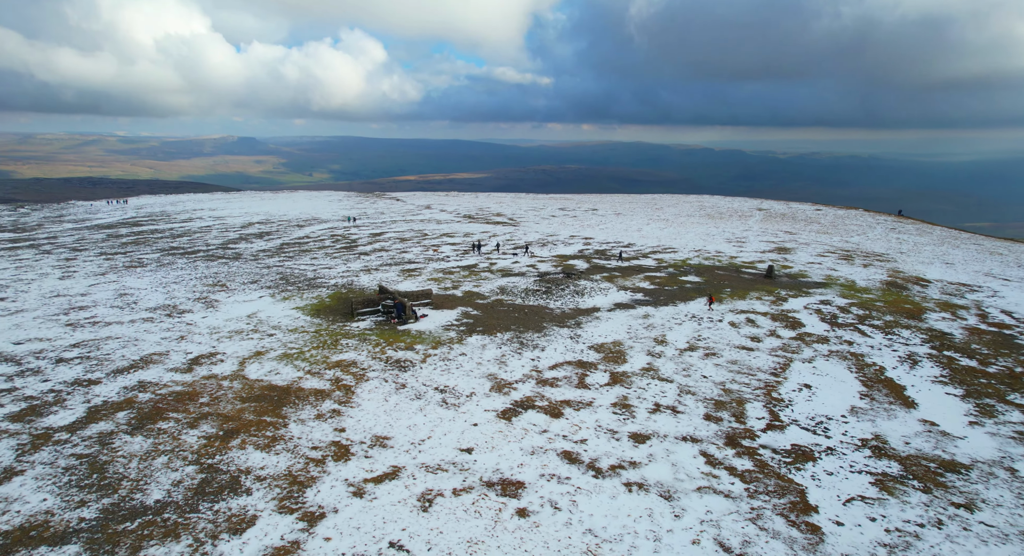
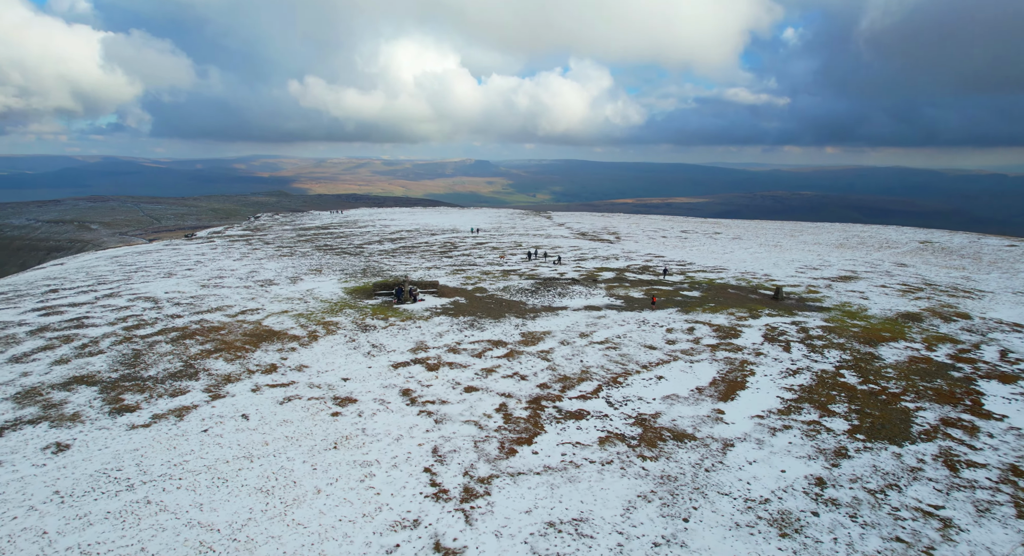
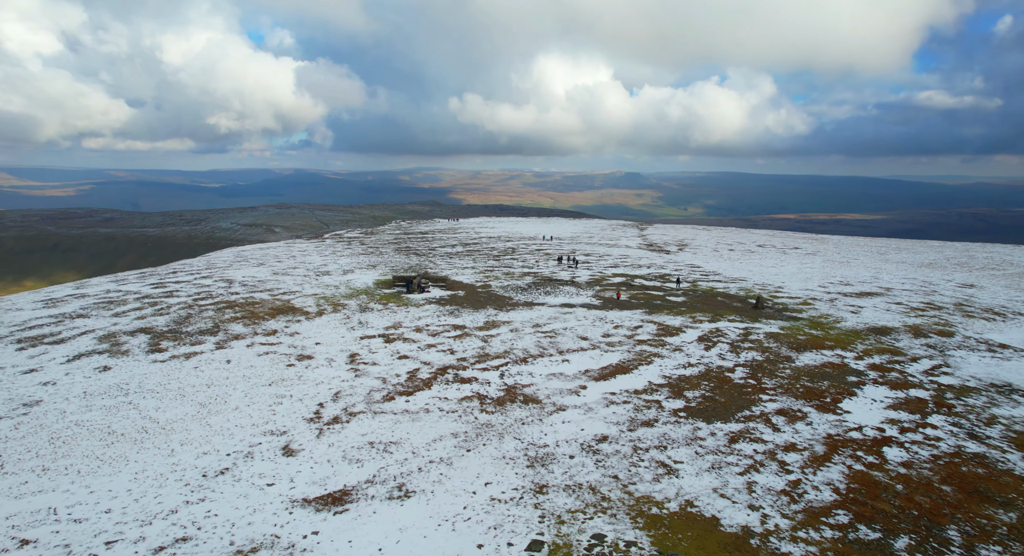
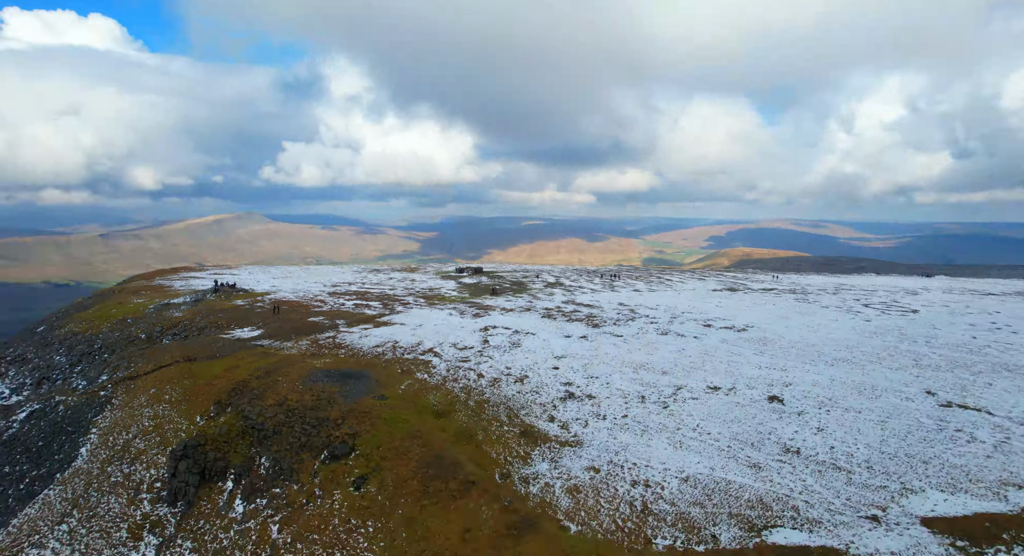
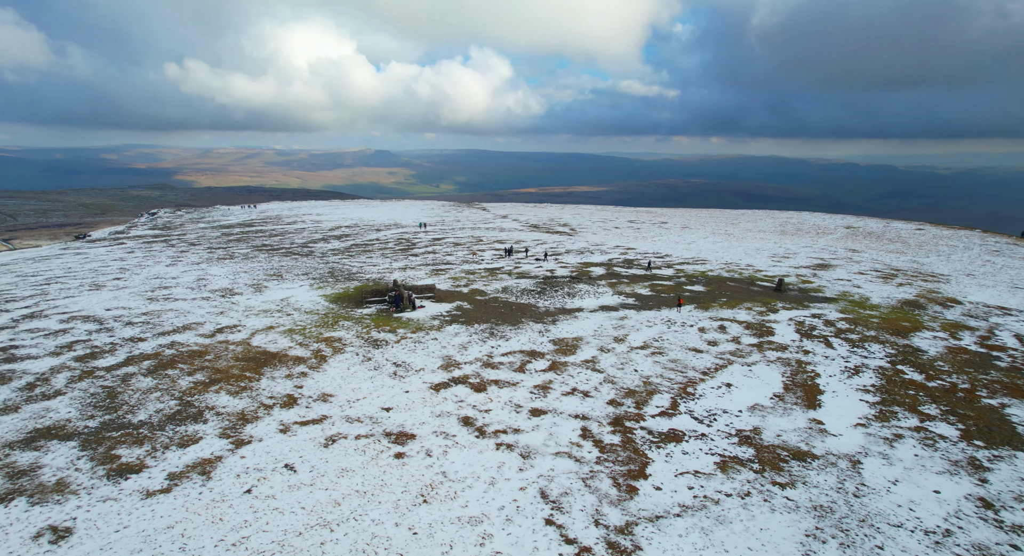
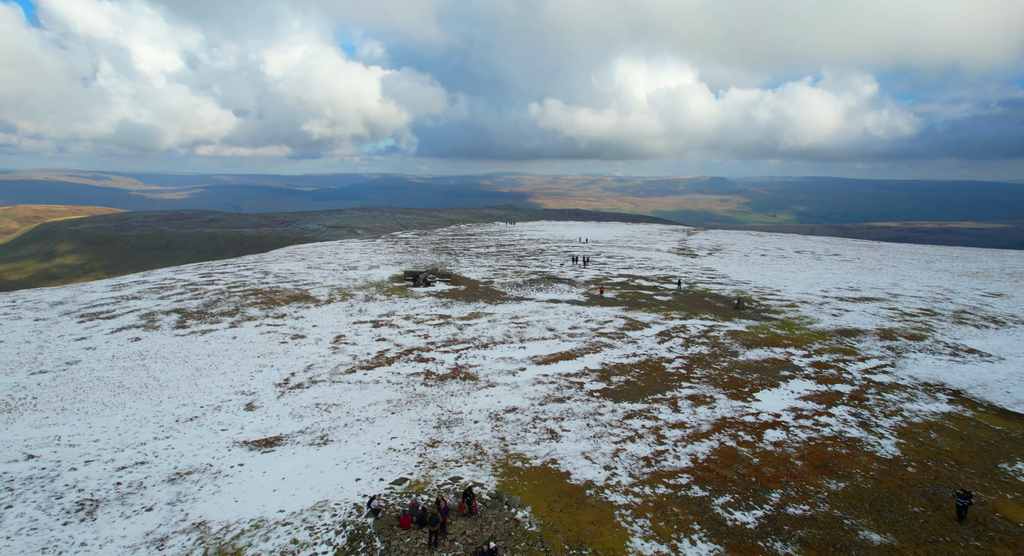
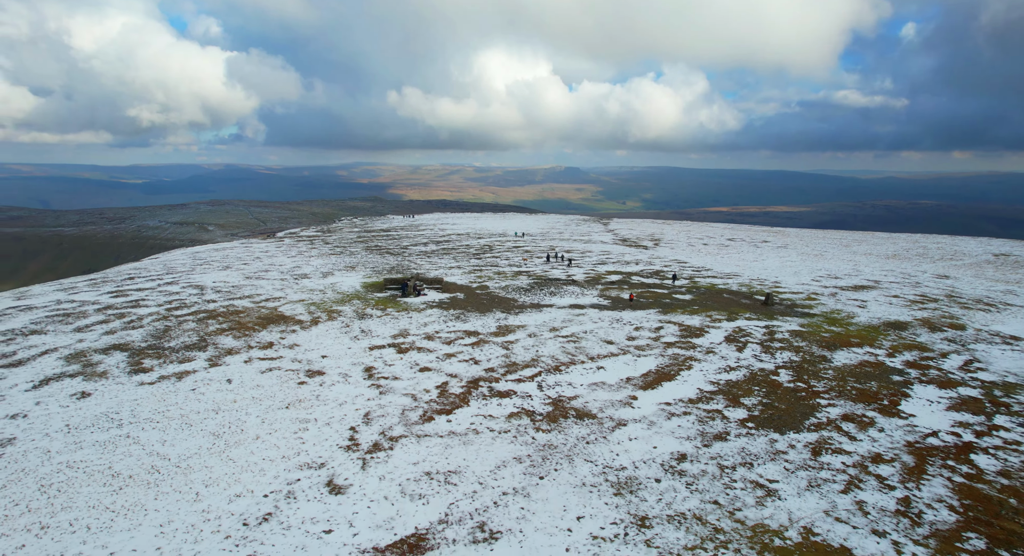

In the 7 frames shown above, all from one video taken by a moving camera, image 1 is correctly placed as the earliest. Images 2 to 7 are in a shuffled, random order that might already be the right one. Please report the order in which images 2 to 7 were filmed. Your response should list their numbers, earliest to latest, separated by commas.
5, 2, 7, 3, 6, 4
